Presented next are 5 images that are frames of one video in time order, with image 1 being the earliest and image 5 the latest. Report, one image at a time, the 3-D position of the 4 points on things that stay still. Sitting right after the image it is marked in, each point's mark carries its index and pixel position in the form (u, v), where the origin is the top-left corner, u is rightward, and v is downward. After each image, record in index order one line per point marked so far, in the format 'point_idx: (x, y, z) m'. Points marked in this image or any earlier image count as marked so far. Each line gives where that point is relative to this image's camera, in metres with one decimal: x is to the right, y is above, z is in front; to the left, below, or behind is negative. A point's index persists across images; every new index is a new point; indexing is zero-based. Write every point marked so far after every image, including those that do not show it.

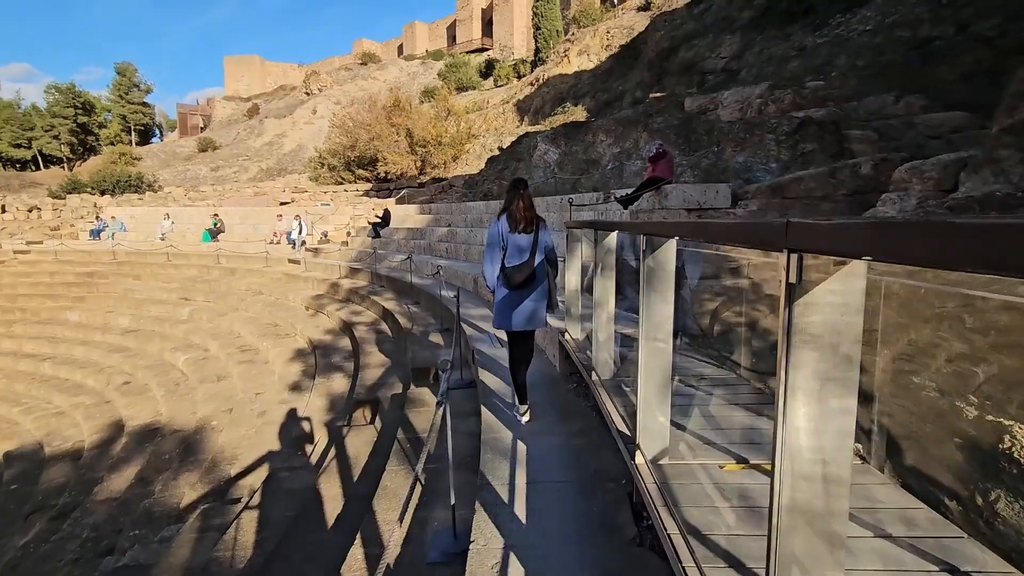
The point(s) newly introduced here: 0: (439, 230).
0: (-1.7, +1.4, +11.8) m
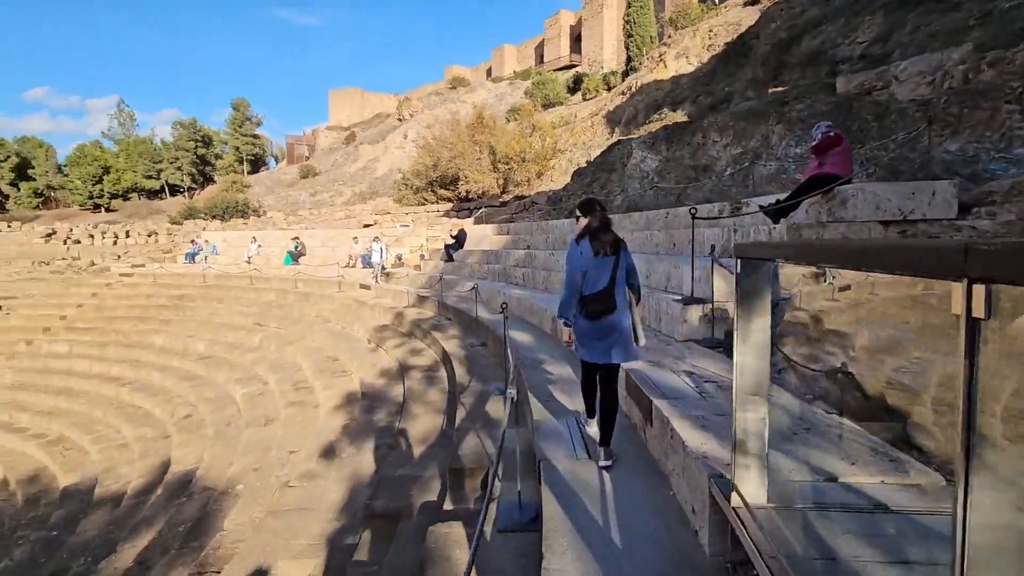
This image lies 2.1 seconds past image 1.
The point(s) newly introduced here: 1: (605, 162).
0: (+0.1, +0.7, +10.2) m
1: (+2.9, +4.0, +16.1) m
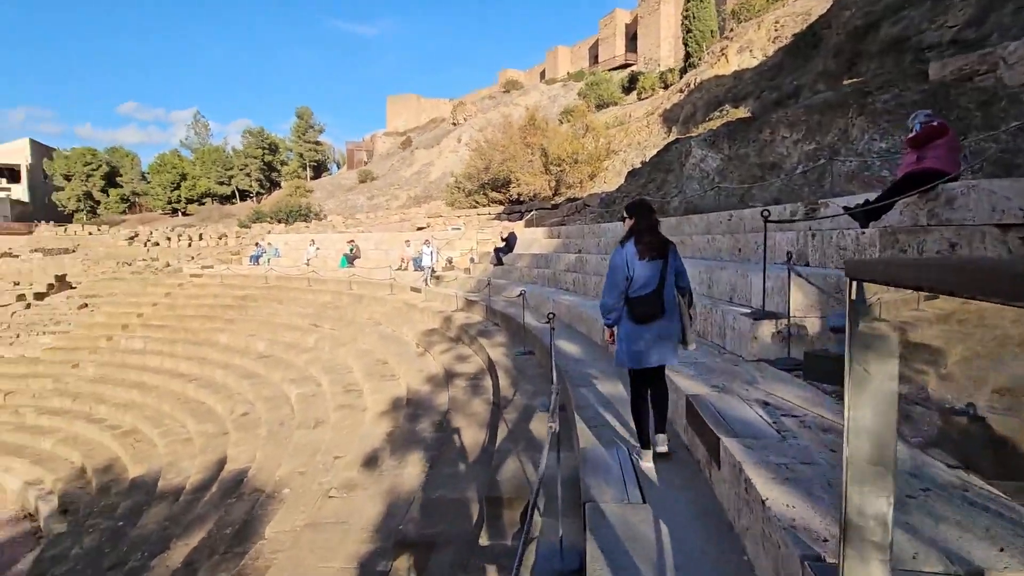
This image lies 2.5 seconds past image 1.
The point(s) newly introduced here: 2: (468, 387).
0: (+1.0, +0.6, +9.8) m
1: (+4.5, +3.8, +15.4) m
2: (-0.6, -1.2, +6.4) m
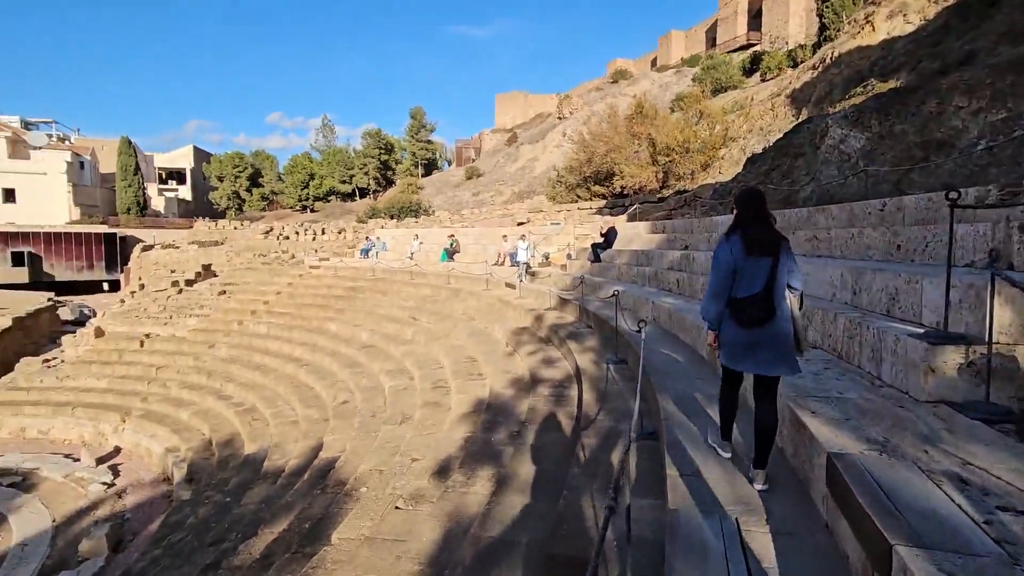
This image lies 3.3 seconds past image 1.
0: (+2.7, +0.6, +8.8) m
1: (+7.3, +3.8, +13.6) m
2: (+0.5, -1.2, +5.9) m
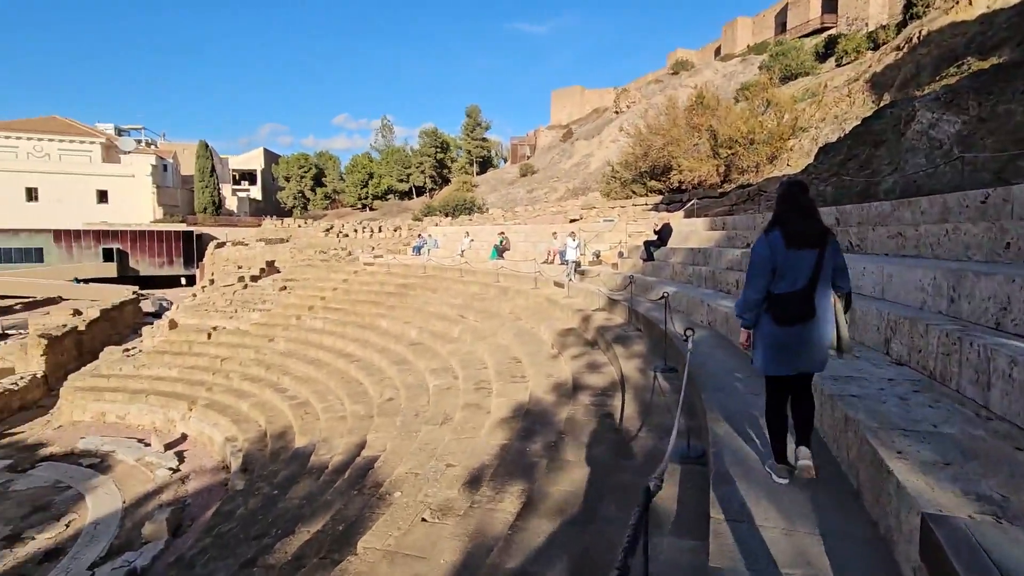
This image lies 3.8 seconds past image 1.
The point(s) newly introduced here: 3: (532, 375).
0: (+3.5, +0.6, +8.1) m
1: (+8.6, +3.7, +12.4) m
2: (+0.9, -1.2, +5.5) m
3: (+0.3, -1.4, +8.1) m
